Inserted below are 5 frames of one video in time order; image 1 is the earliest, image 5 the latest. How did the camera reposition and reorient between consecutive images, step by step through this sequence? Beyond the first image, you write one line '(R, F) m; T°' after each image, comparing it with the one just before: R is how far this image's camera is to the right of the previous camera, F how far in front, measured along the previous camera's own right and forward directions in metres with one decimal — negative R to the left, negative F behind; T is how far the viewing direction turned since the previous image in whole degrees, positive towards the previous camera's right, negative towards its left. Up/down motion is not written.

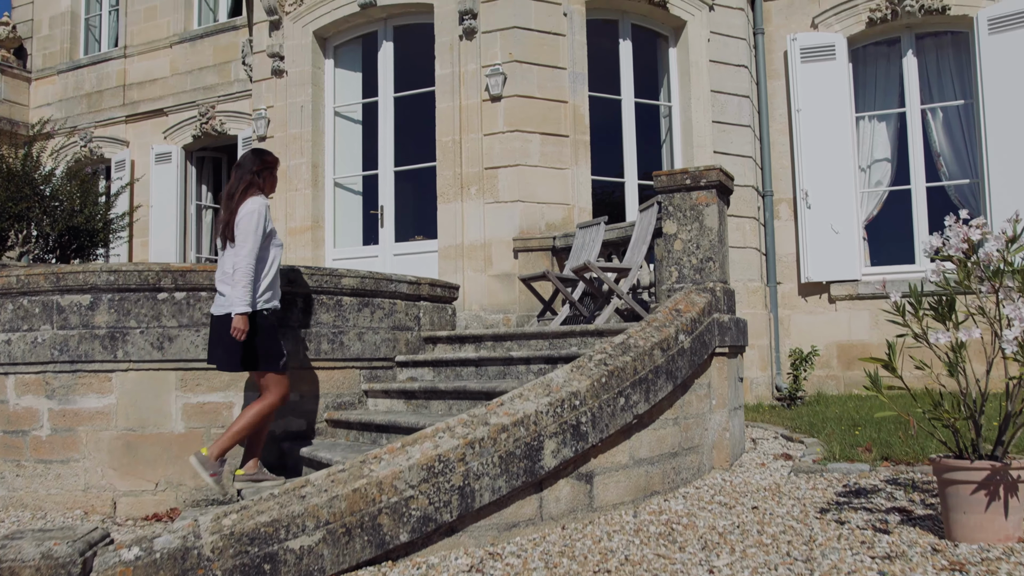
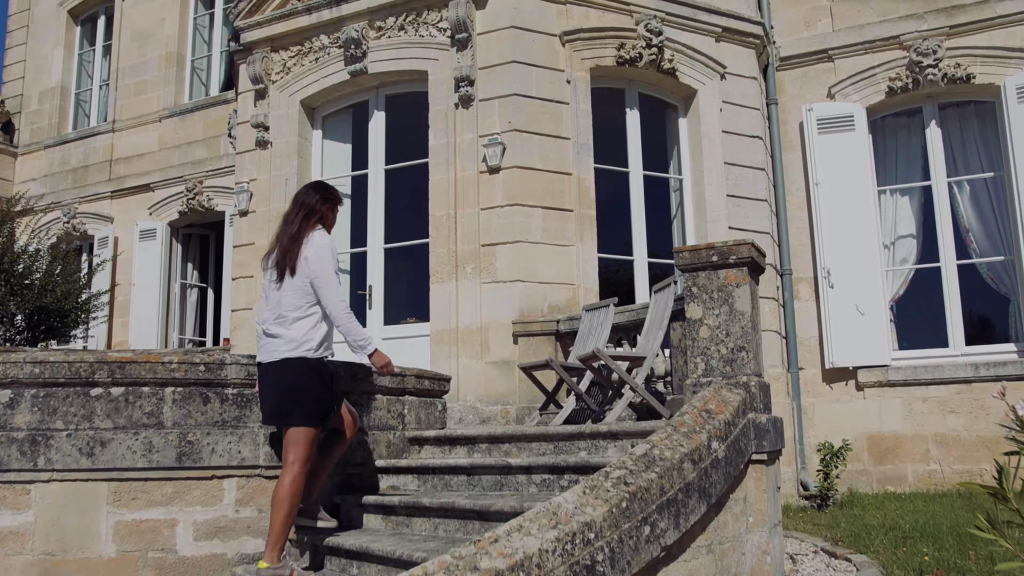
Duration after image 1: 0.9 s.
(0.0, +0.7) m; 0°
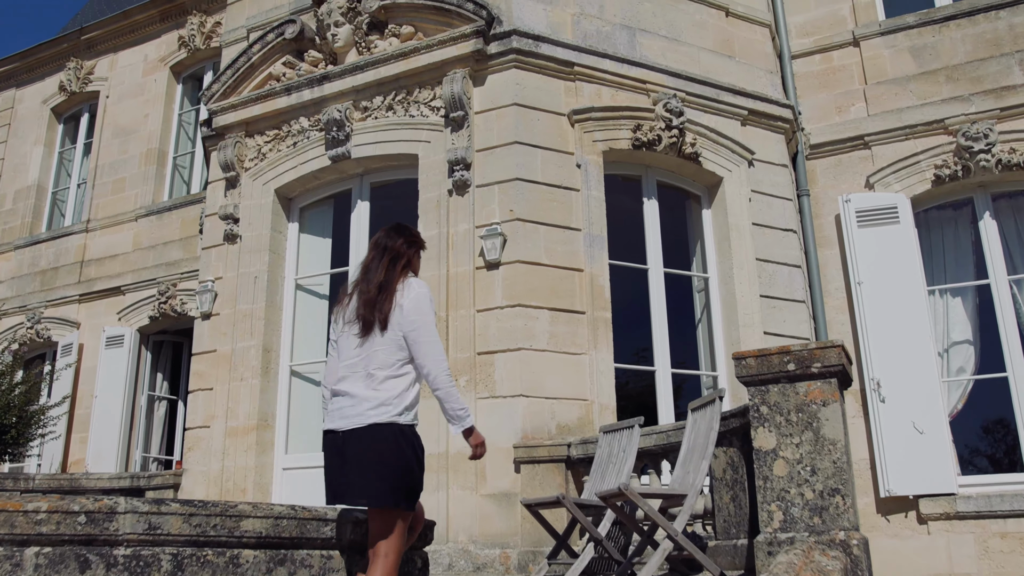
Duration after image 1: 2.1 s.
(0.0, +1.1) m; 0°
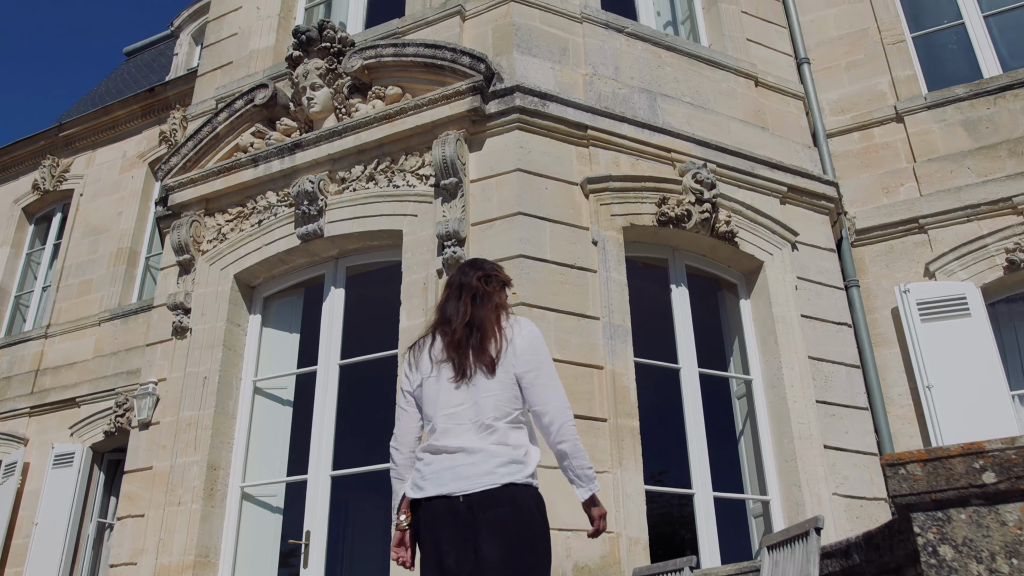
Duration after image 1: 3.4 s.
(0.0, +1.2) m; 0°
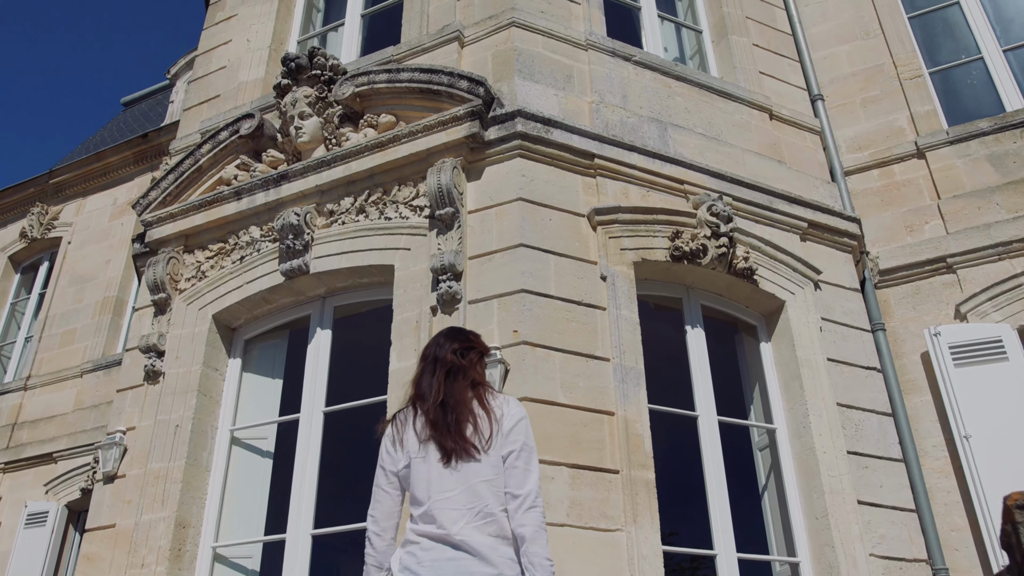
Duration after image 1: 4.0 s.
(0.0, +0.5) m; 0°
